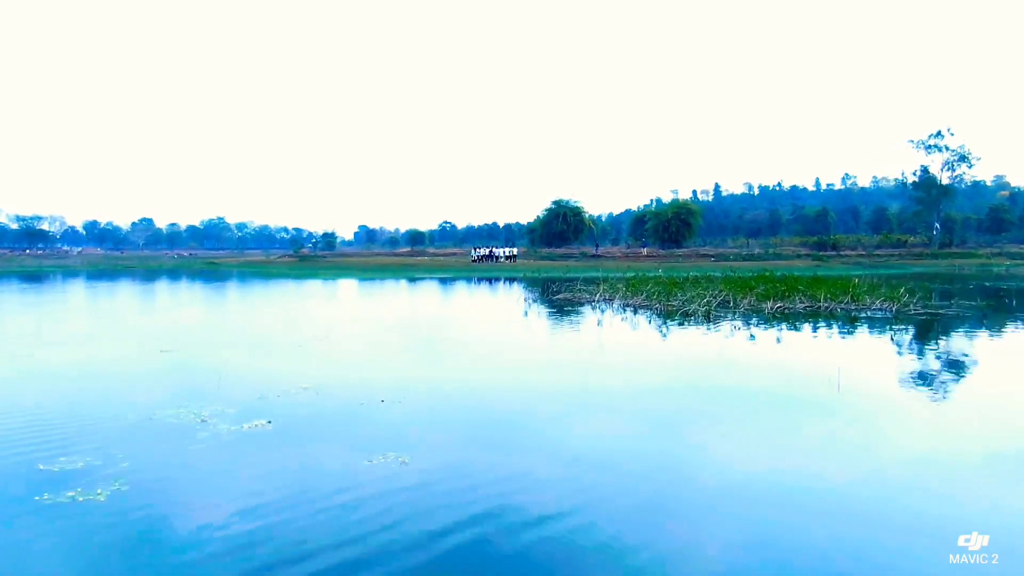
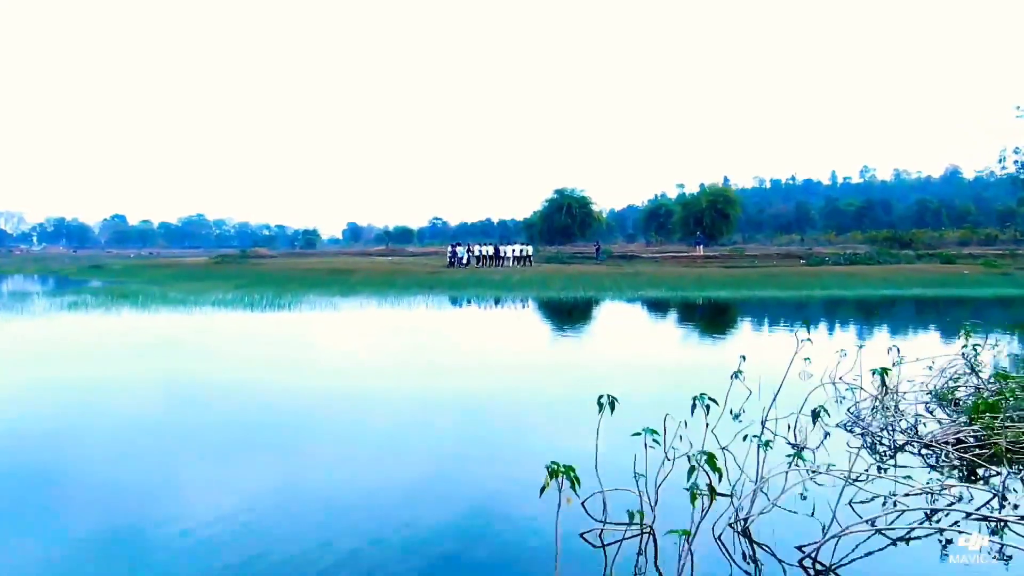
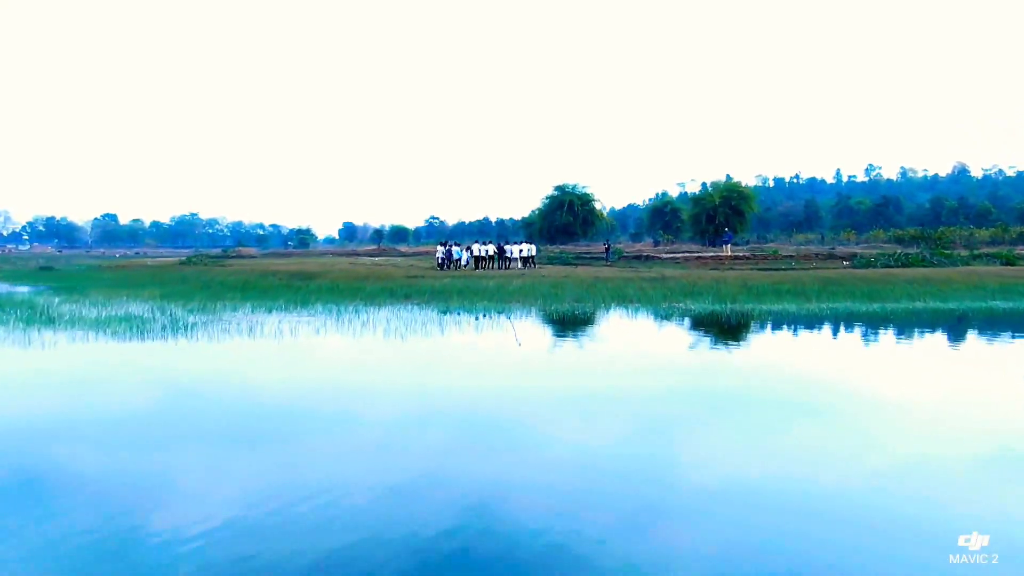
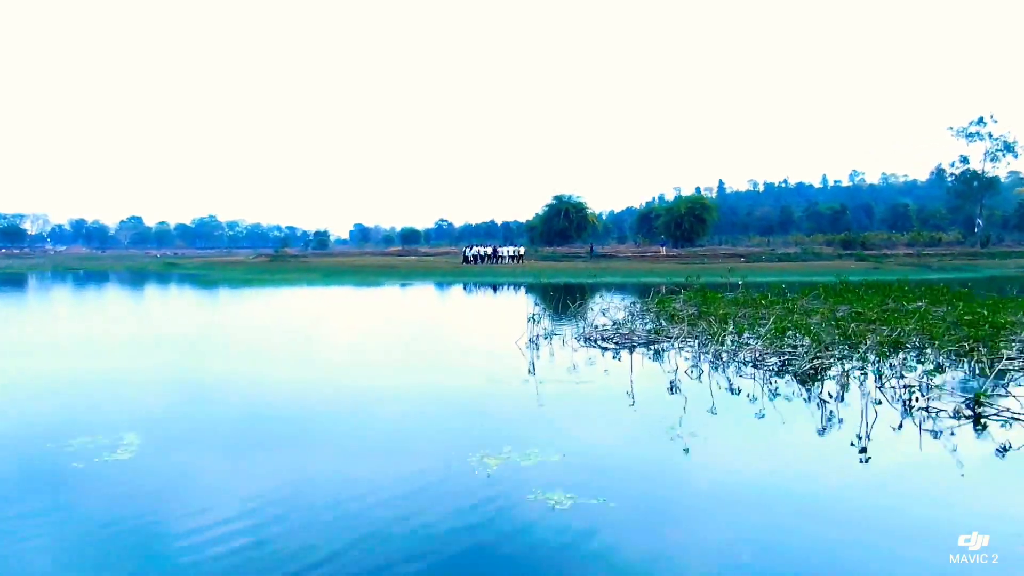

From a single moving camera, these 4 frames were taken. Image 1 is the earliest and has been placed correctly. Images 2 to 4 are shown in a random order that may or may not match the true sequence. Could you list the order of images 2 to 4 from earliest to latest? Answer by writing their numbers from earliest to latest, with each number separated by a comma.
4, 2, 3
